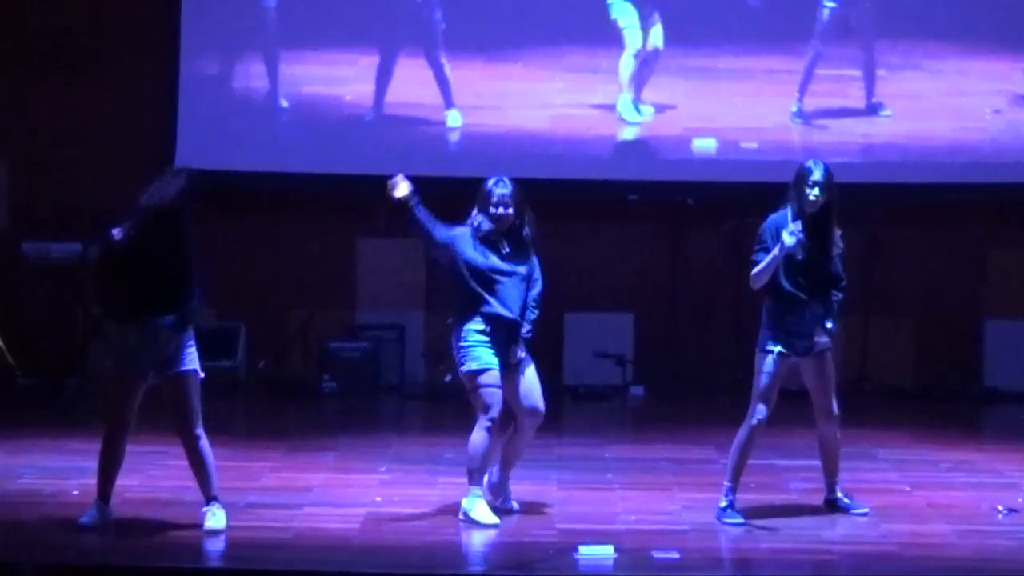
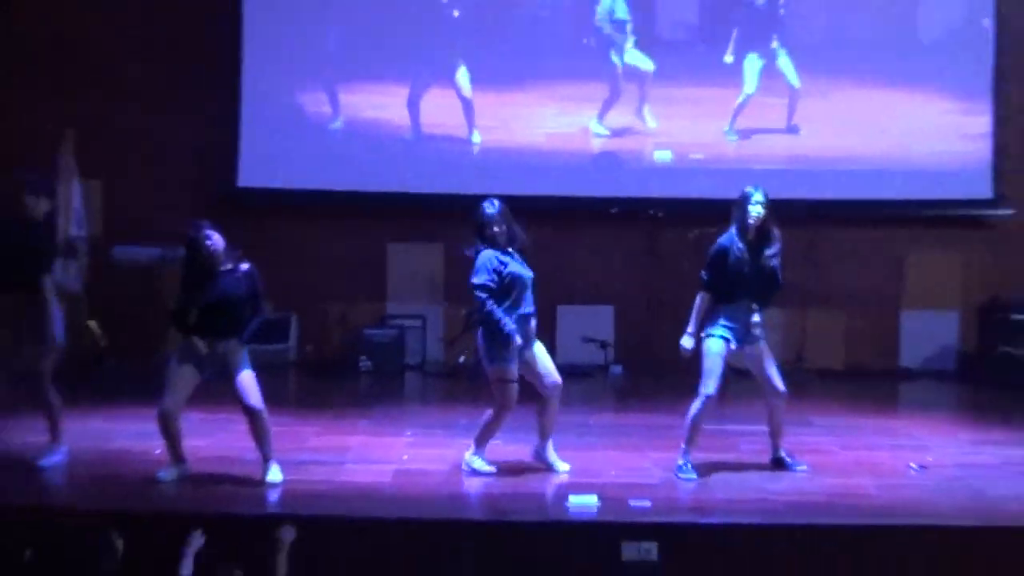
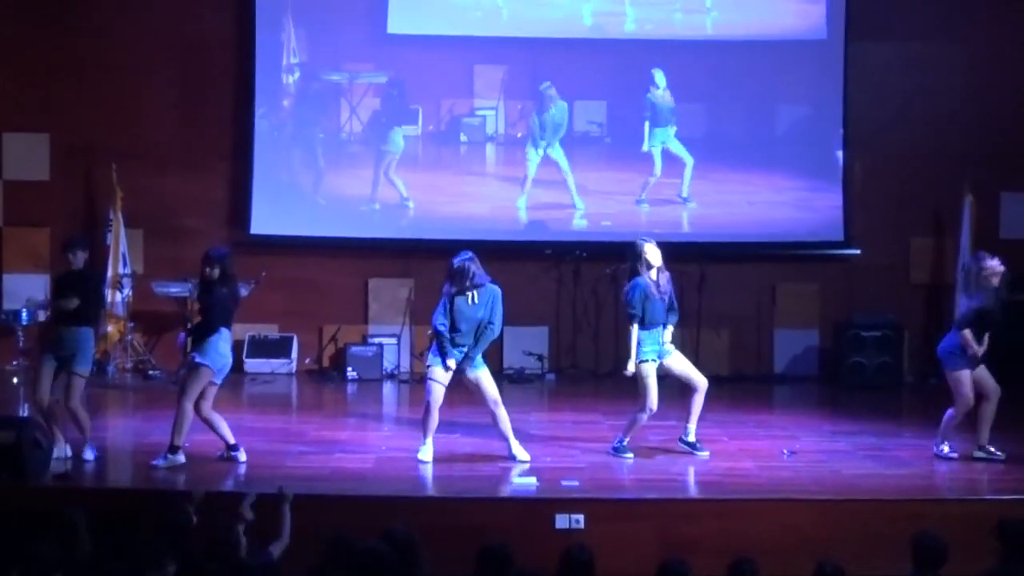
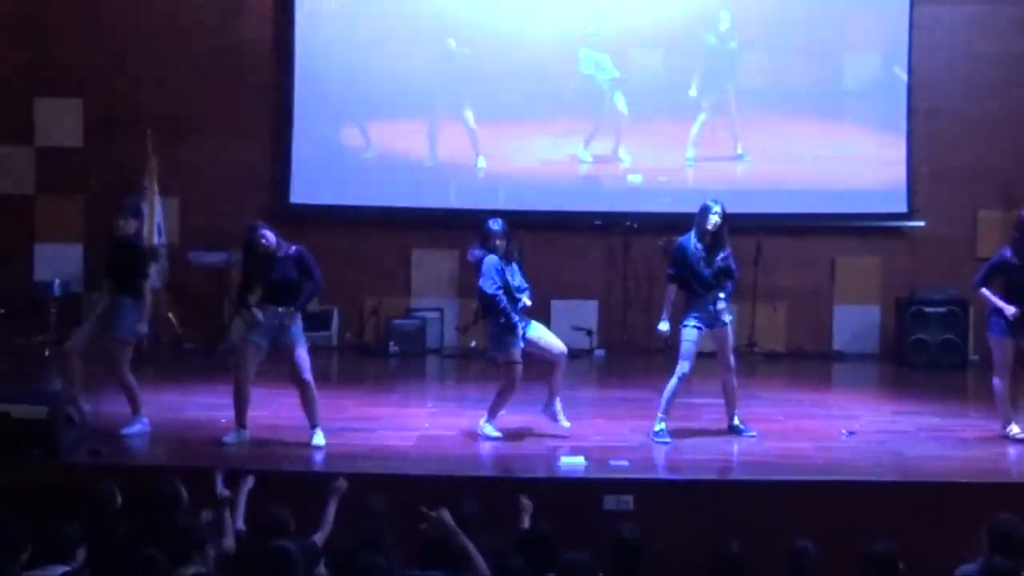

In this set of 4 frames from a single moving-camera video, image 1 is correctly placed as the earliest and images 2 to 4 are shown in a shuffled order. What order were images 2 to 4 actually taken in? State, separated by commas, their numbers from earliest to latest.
2, 4, 3
